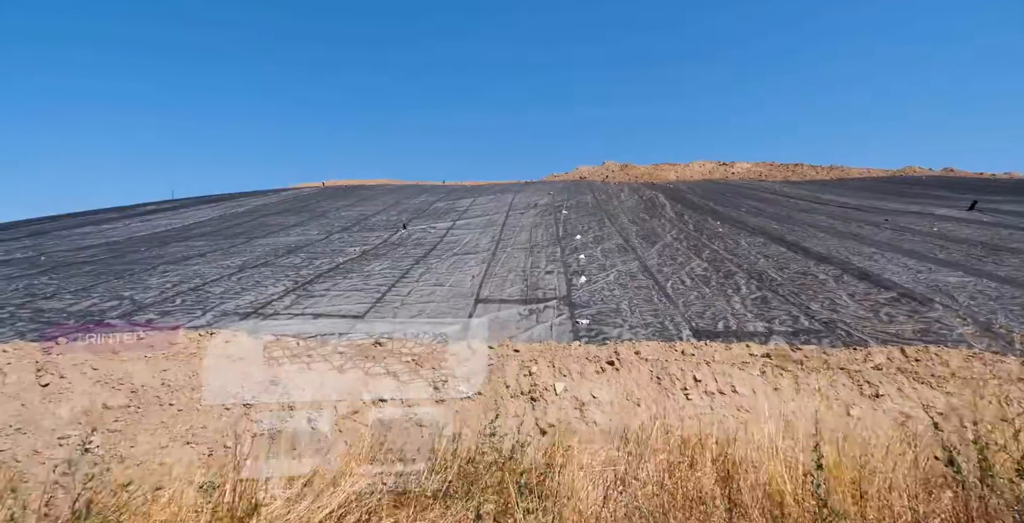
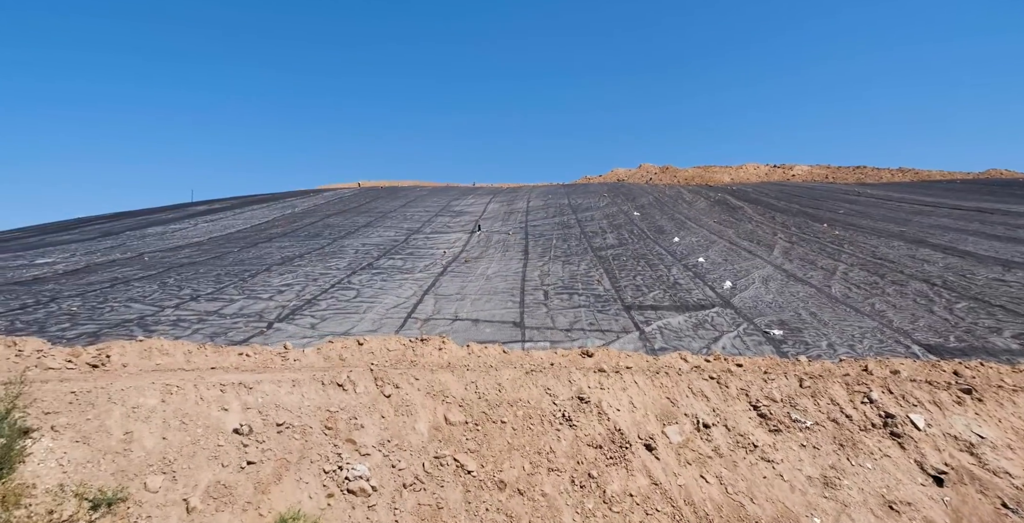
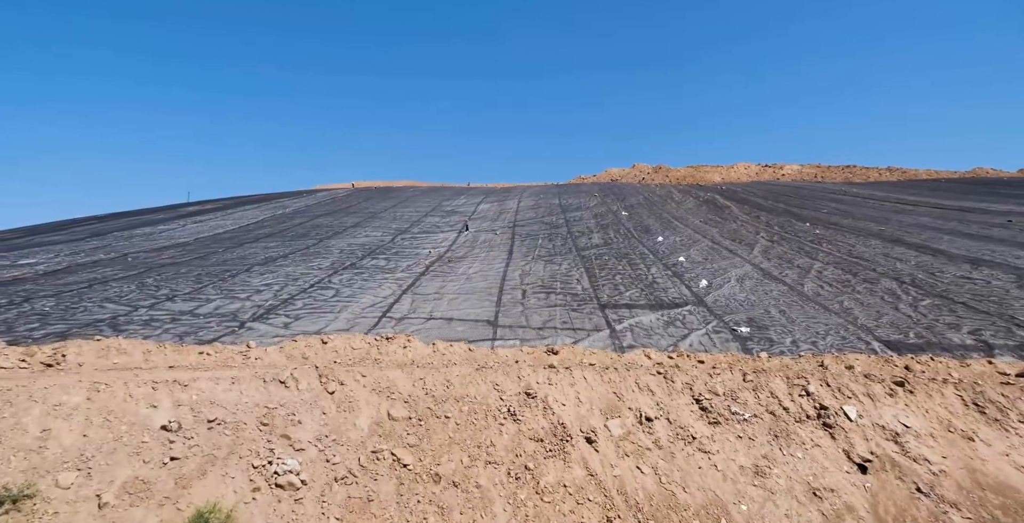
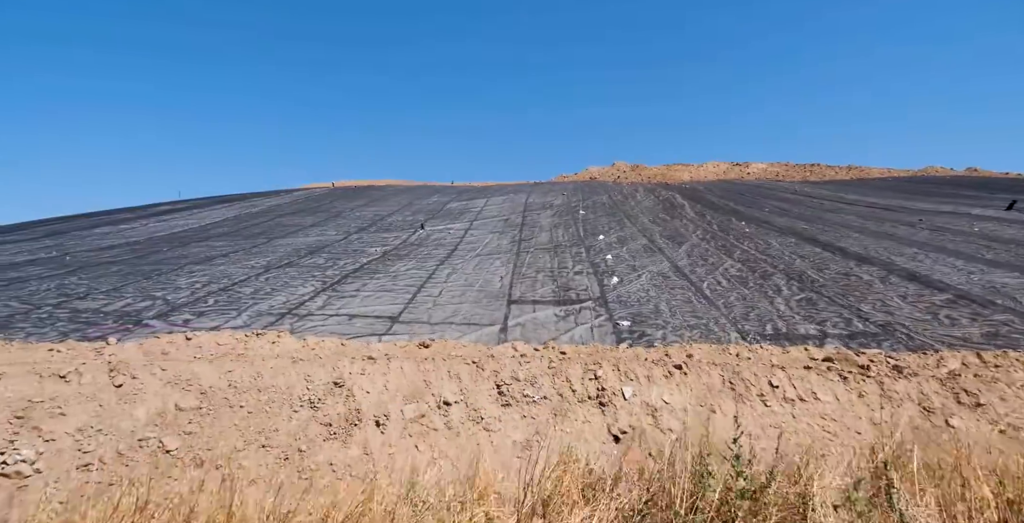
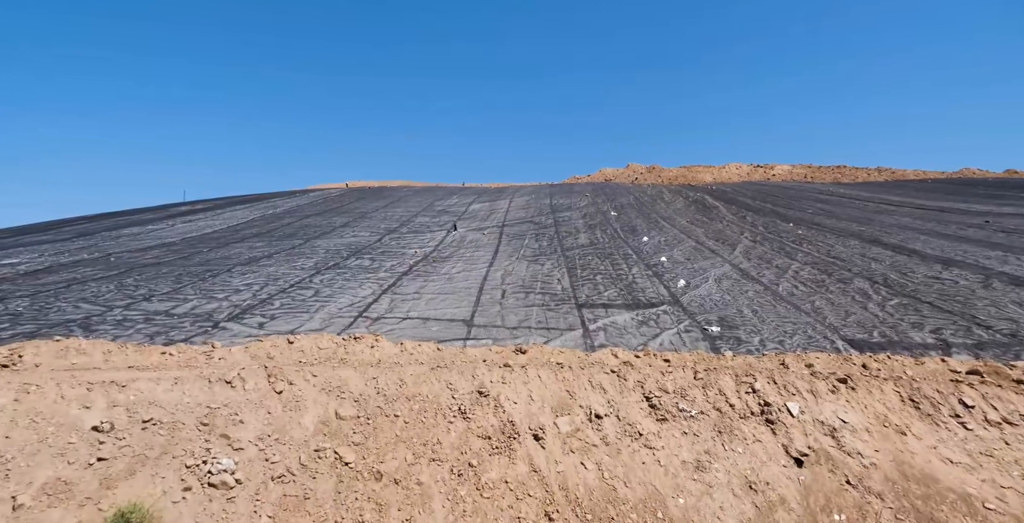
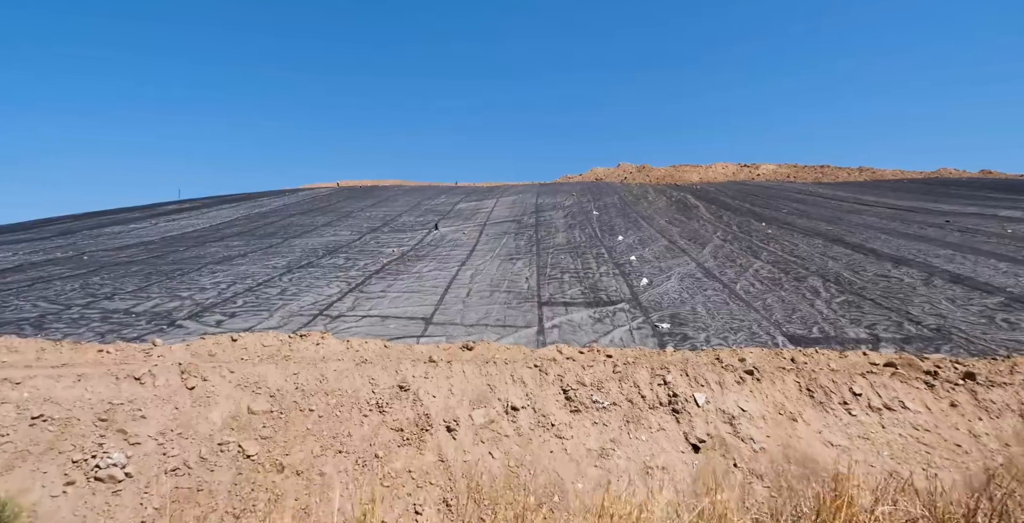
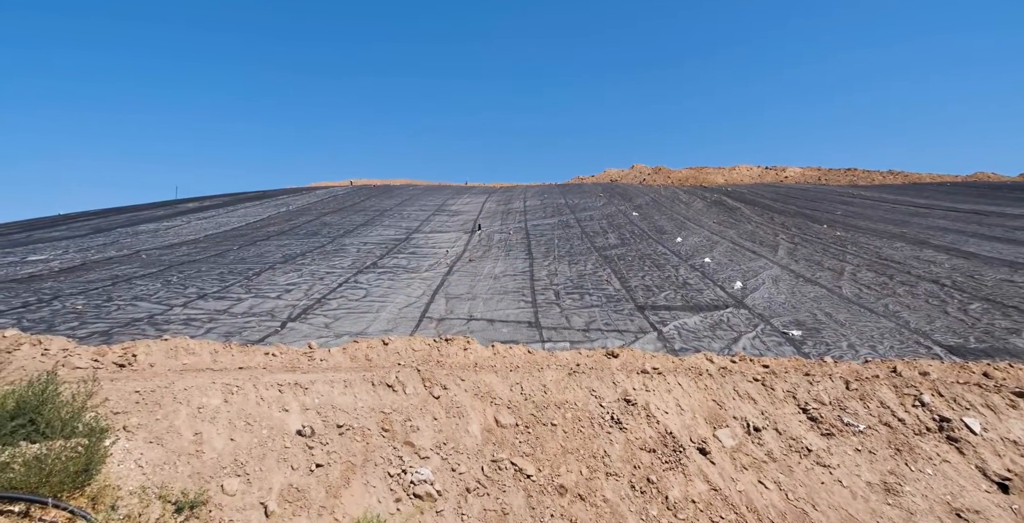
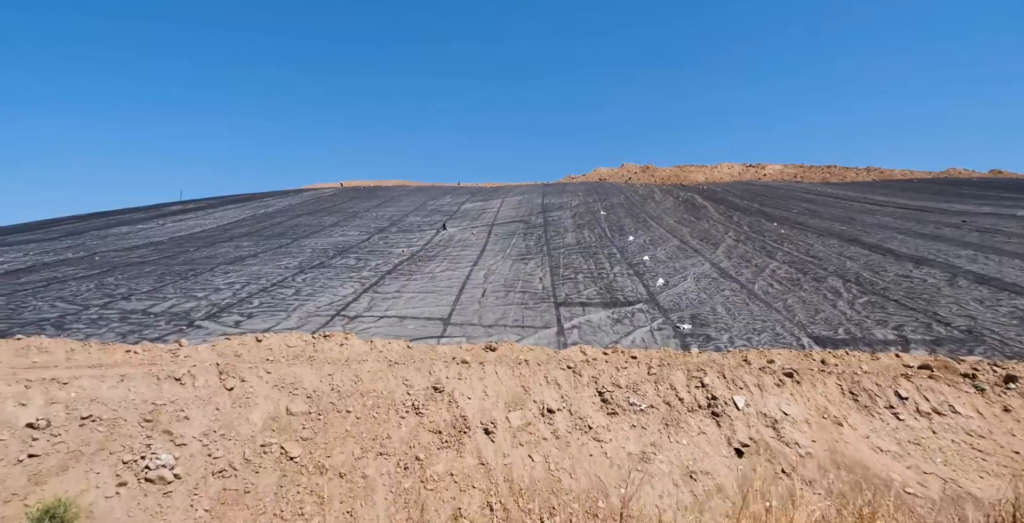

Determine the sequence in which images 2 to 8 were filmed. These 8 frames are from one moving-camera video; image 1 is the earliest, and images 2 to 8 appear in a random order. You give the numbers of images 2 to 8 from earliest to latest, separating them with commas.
4, 6, 8, 5, 3, 2, 7
